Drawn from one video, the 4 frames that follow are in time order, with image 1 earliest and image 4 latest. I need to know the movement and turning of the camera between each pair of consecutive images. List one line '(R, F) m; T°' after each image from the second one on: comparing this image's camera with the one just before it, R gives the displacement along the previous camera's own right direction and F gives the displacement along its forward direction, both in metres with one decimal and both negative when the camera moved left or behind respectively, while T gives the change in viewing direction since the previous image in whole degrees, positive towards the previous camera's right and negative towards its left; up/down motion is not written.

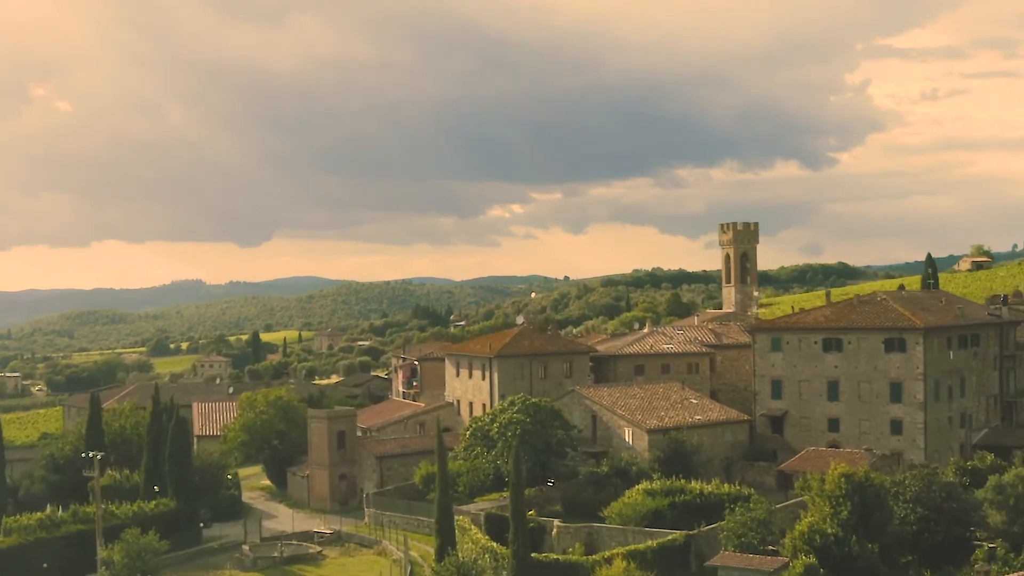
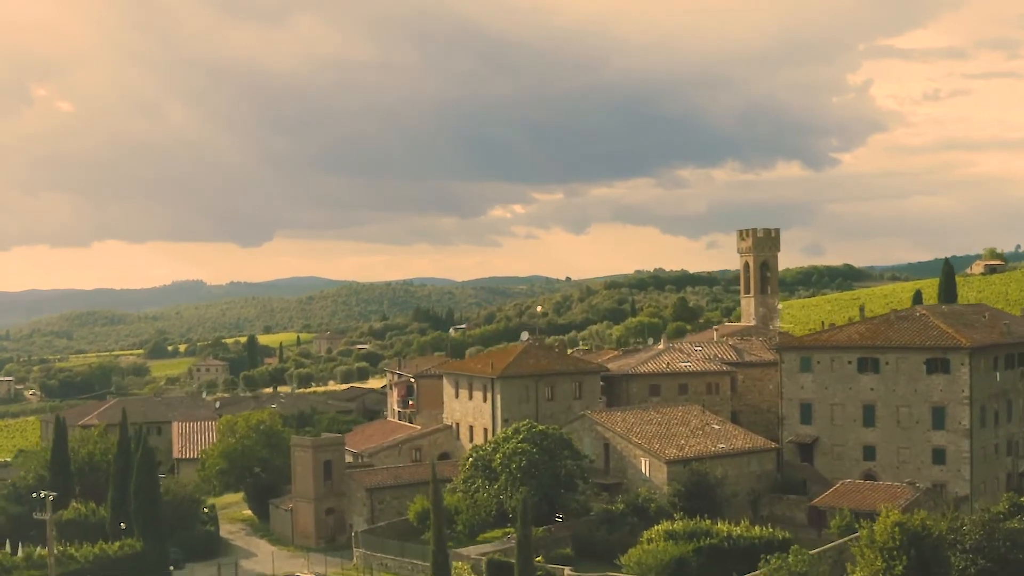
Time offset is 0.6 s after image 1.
(-0.1, +3.2) m; 0°
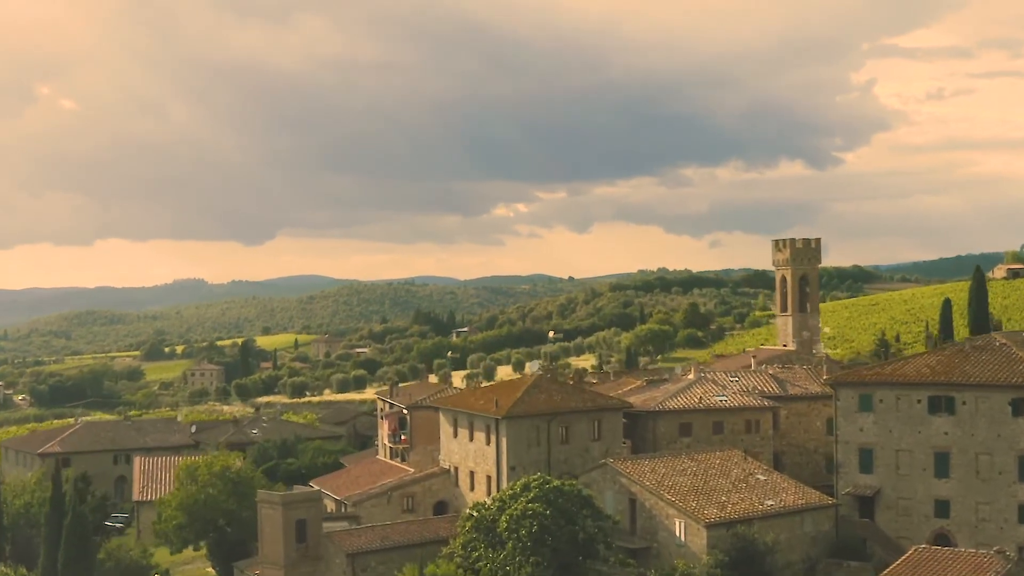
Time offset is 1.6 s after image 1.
(-0.1, +5.0) m; 0°
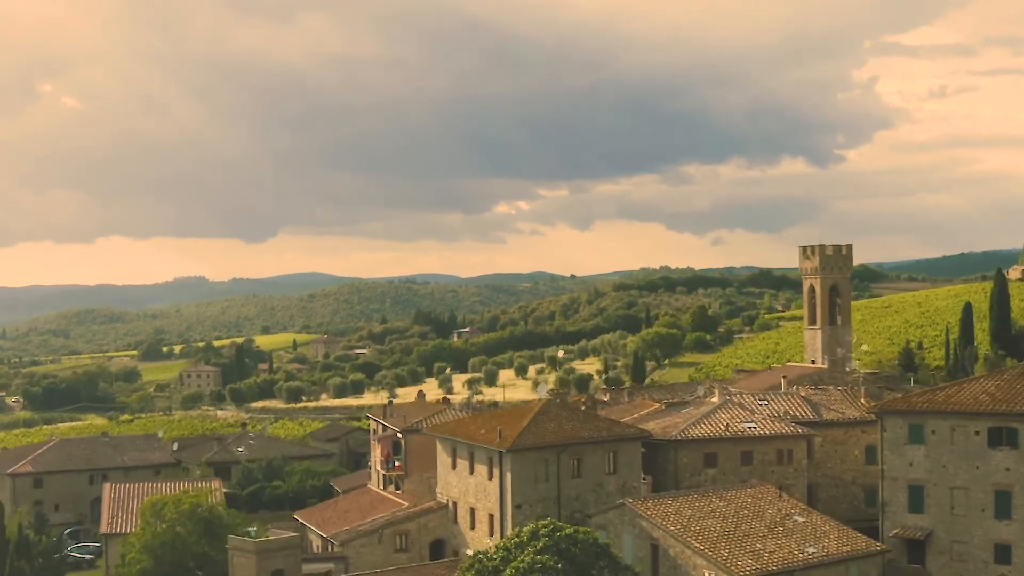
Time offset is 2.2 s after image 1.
(-0.1, +3.2) m; 0°
